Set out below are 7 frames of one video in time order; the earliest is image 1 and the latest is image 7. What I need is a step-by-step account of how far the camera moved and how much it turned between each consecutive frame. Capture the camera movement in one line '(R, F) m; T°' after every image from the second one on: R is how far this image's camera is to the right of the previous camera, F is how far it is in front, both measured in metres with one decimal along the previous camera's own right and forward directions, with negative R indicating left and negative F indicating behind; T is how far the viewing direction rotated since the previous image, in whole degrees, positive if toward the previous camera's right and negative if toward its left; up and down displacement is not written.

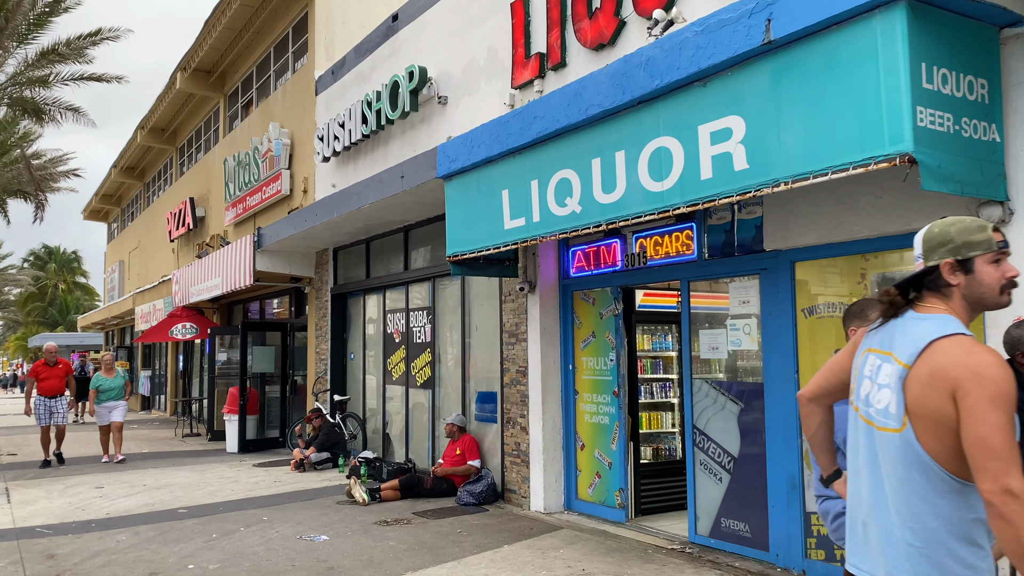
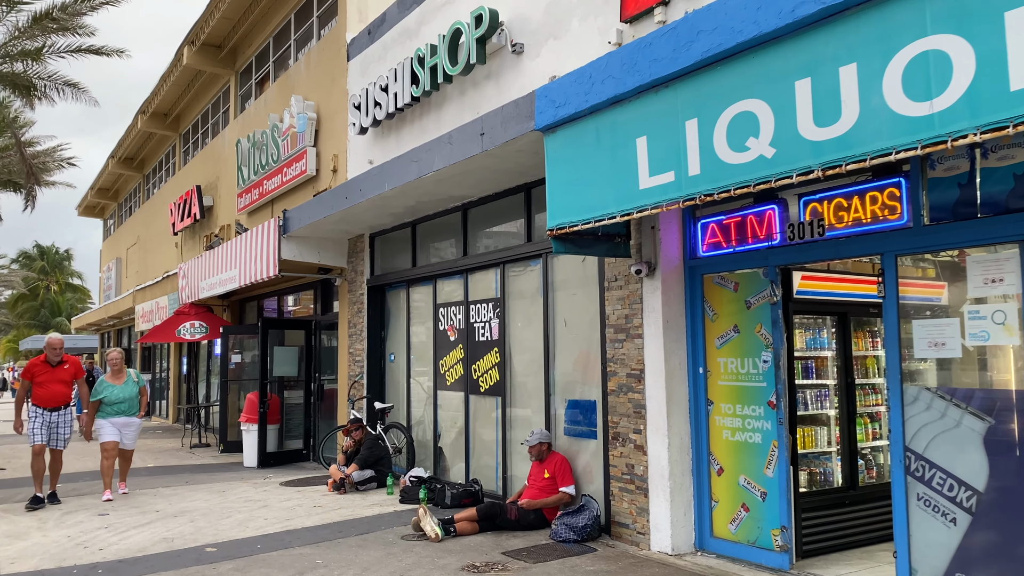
(-0.9, +1.6) m; 0°
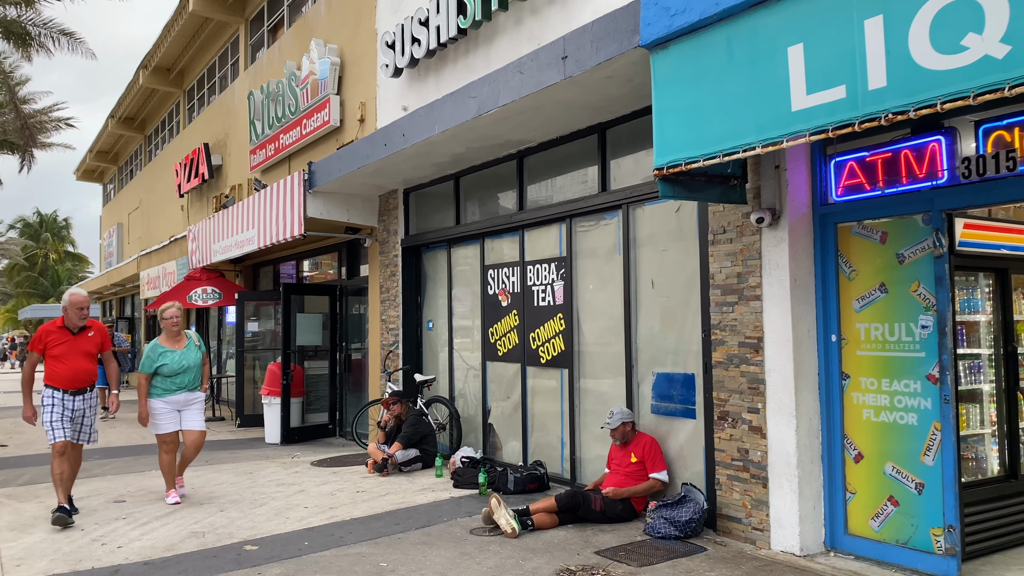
(-0.6, +1.0) m; 0°
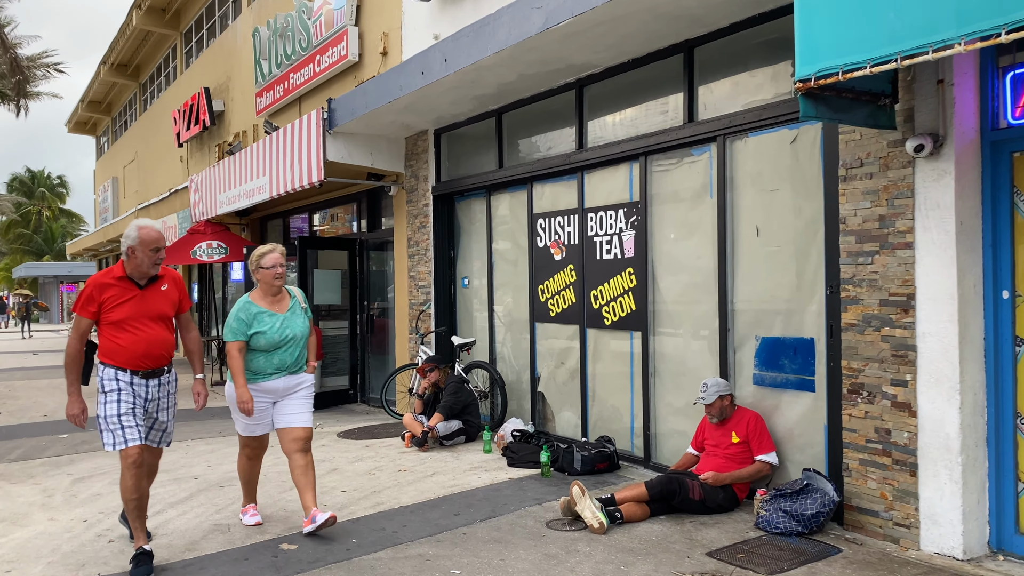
(-0.5, +1.0) m; 0°
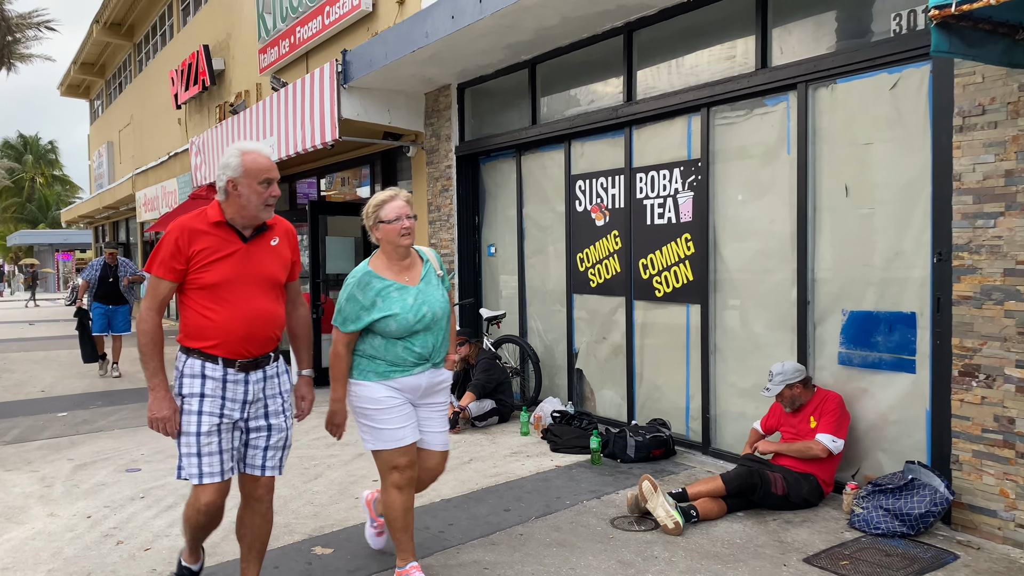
(-0.3, +0.6) m; 0°
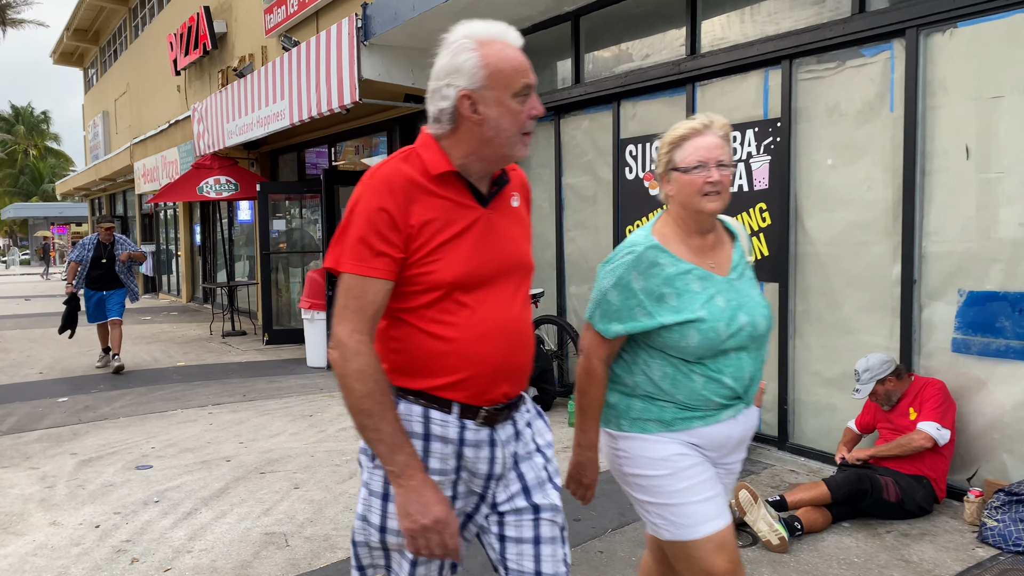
(-0.4, +0.6) m; 0°
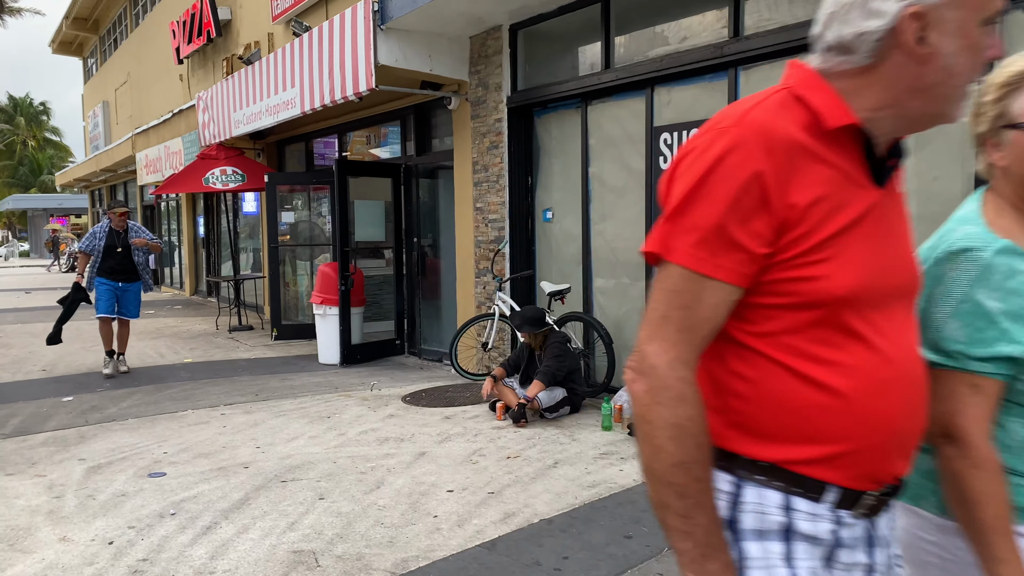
(-0.2, +0.3) m; 0°
